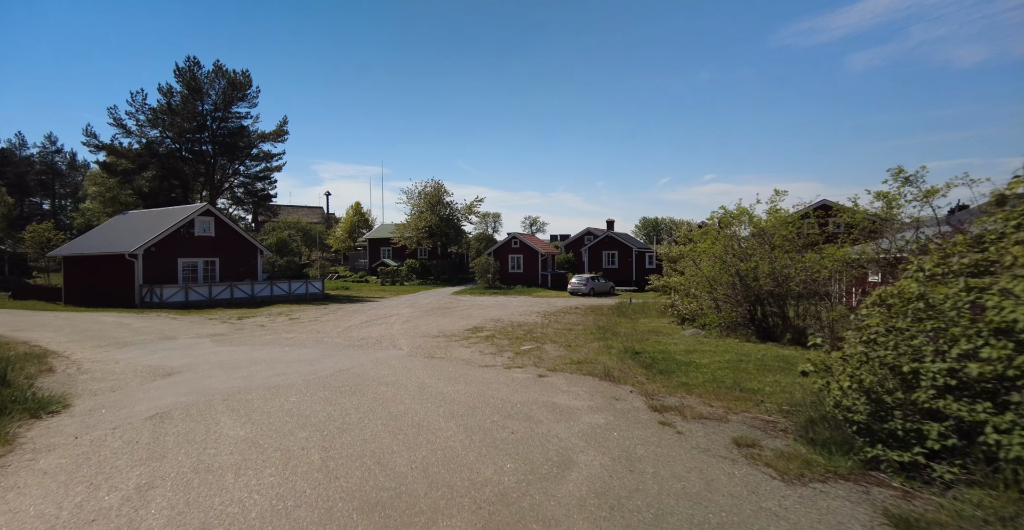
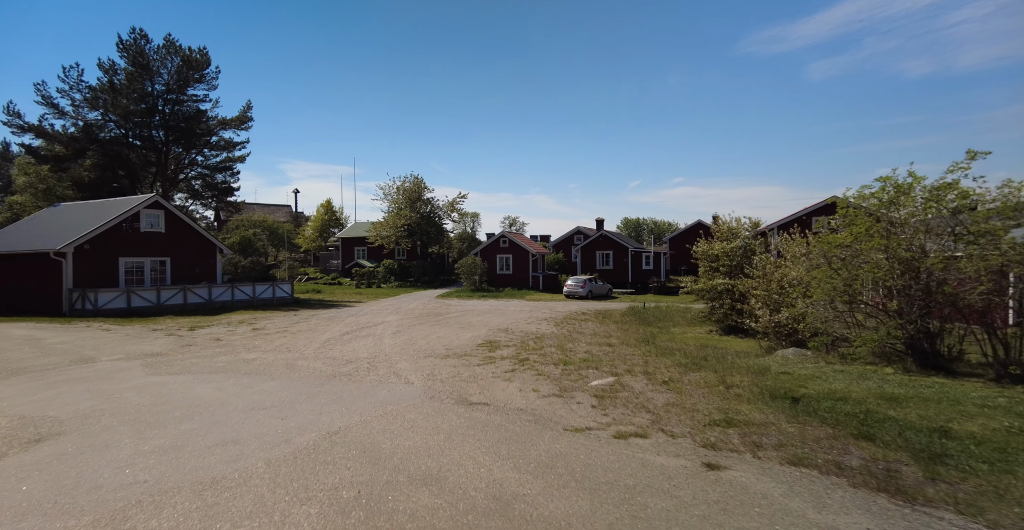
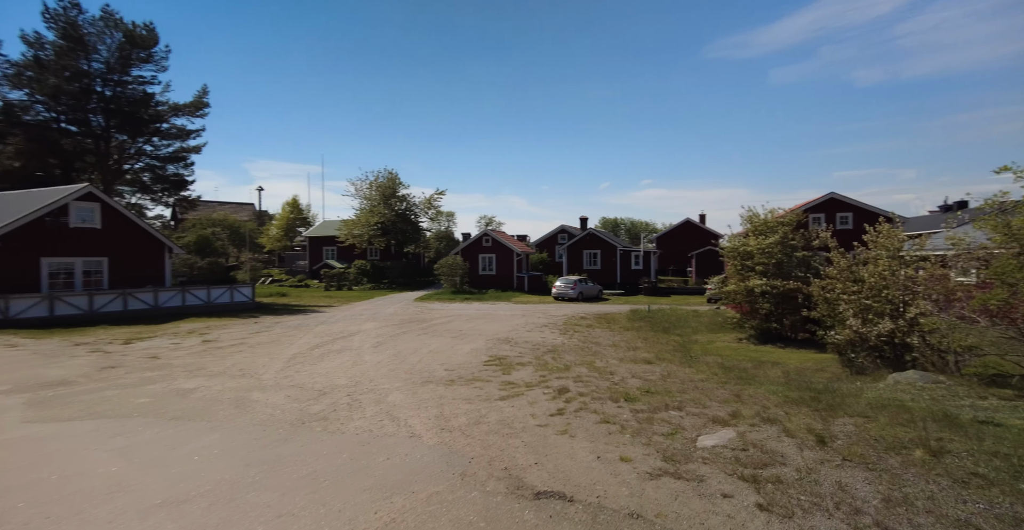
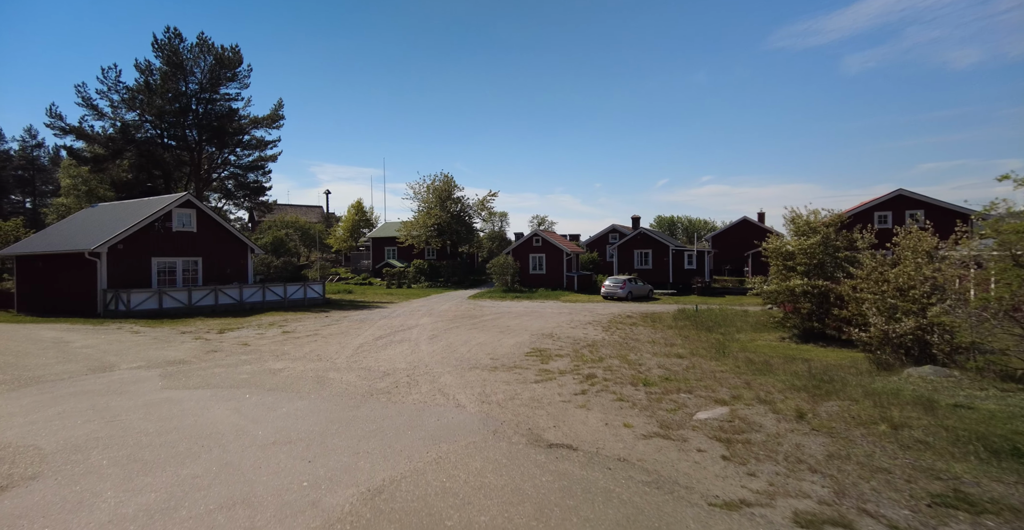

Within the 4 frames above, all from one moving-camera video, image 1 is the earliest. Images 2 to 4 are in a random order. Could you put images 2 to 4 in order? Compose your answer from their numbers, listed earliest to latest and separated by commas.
2, 4, 3
